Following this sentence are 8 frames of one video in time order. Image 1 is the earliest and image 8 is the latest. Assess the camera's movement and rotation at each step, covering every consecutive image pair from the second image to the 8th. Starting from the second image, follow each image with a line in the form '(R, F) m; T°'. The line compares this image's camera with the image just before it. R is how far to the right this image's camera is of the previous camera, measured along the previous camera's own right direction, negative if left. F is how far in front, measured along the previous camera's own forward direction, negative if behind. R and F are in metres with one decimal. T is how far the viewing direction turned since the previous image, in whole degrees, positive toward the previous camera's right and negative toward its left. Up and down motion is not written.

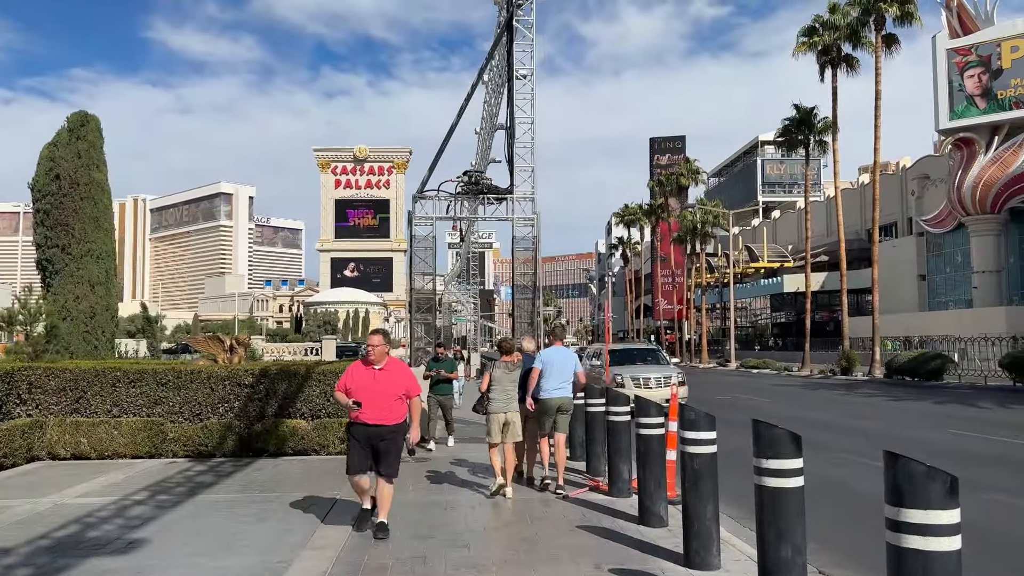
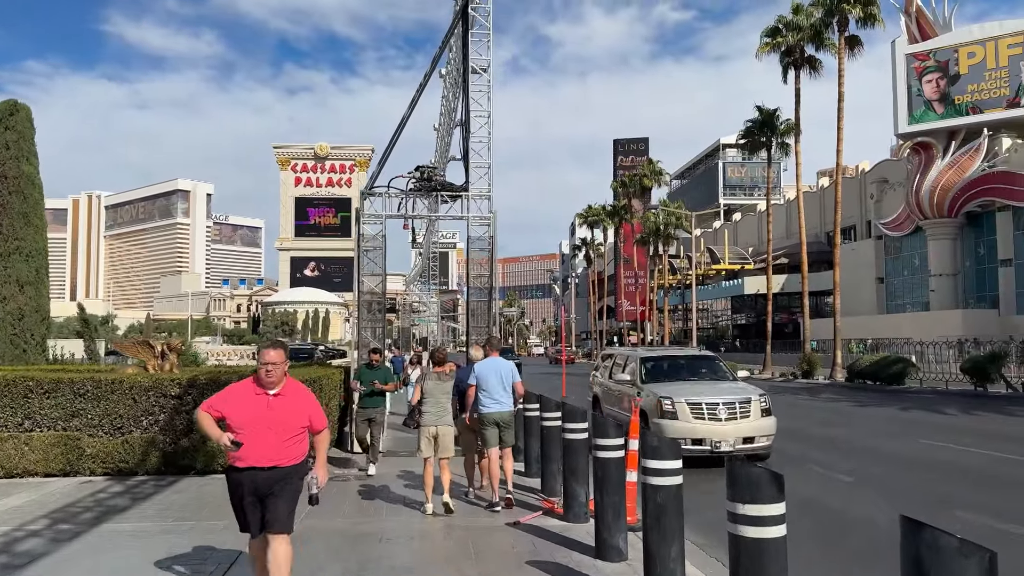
(+0.2, +0.7) m; +3°
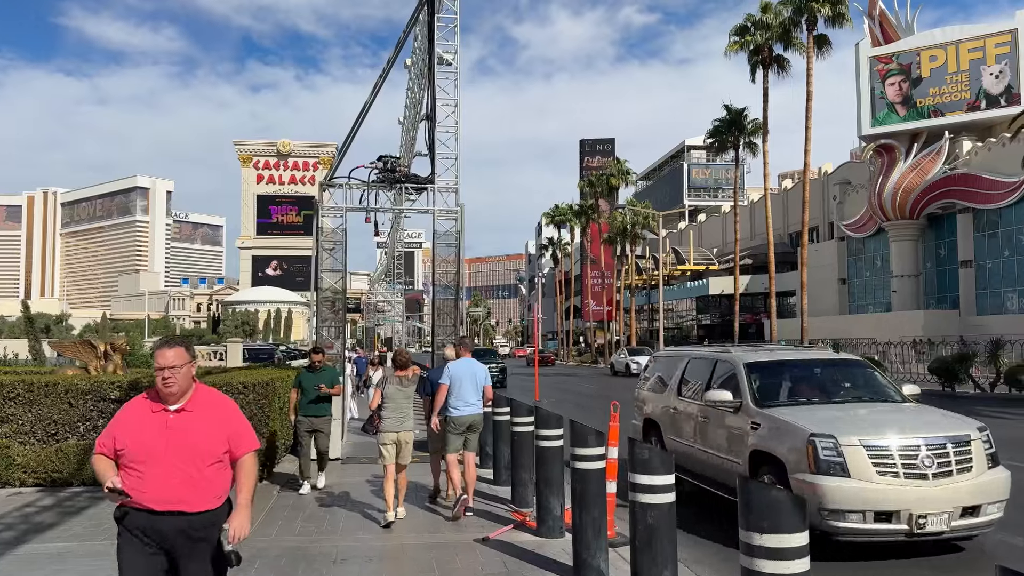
(0.0, +0.6) m; +2°
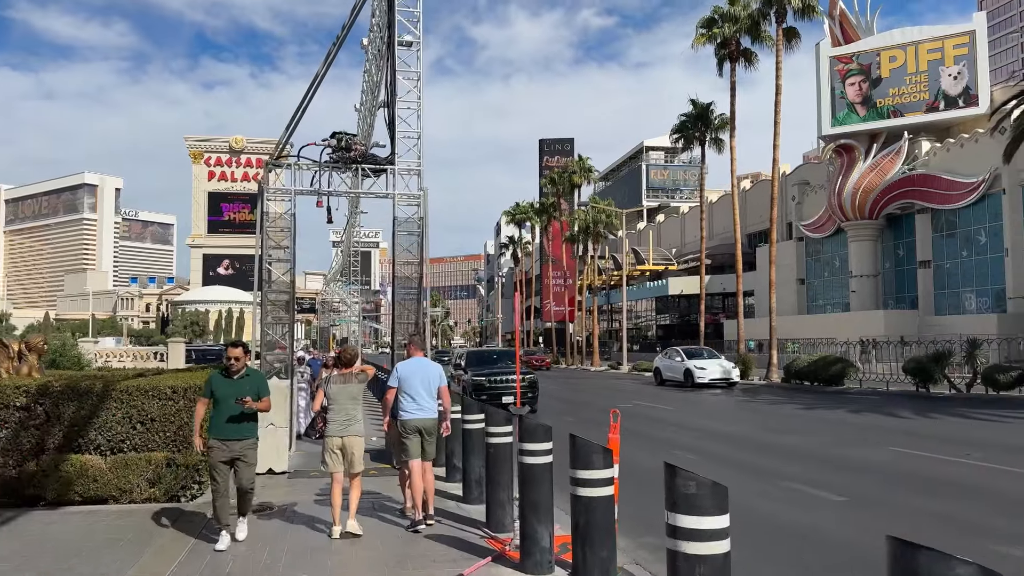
(-0.1, +1.1) m; +3°
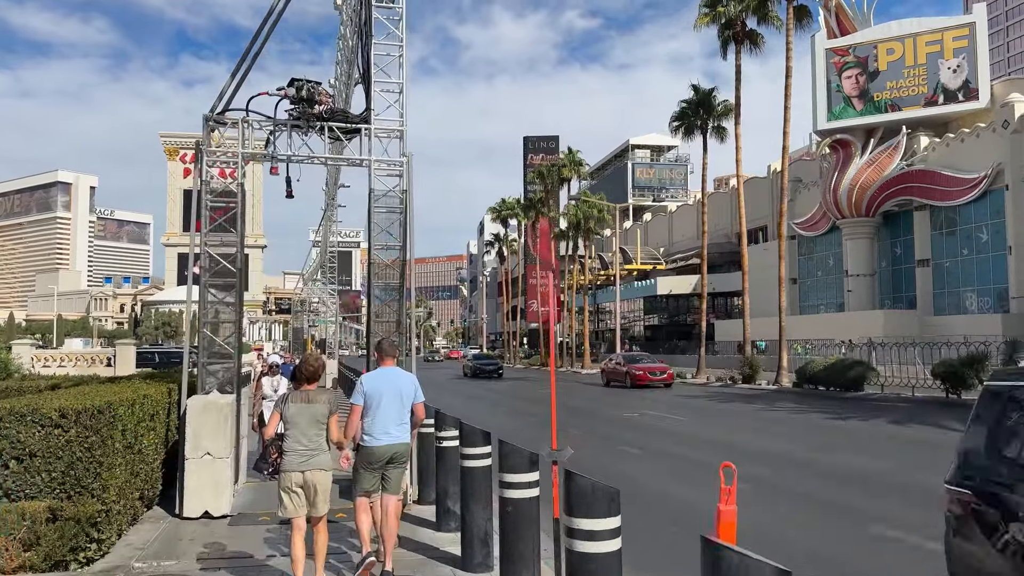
(-0.2, +2.1) m; +1°
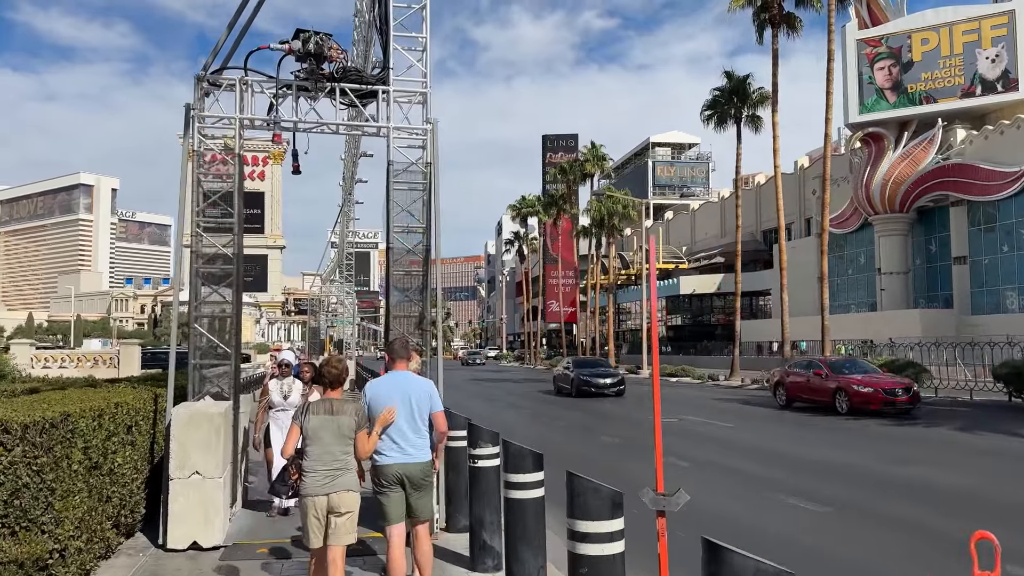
(-0.2, +1.2) m; -1°
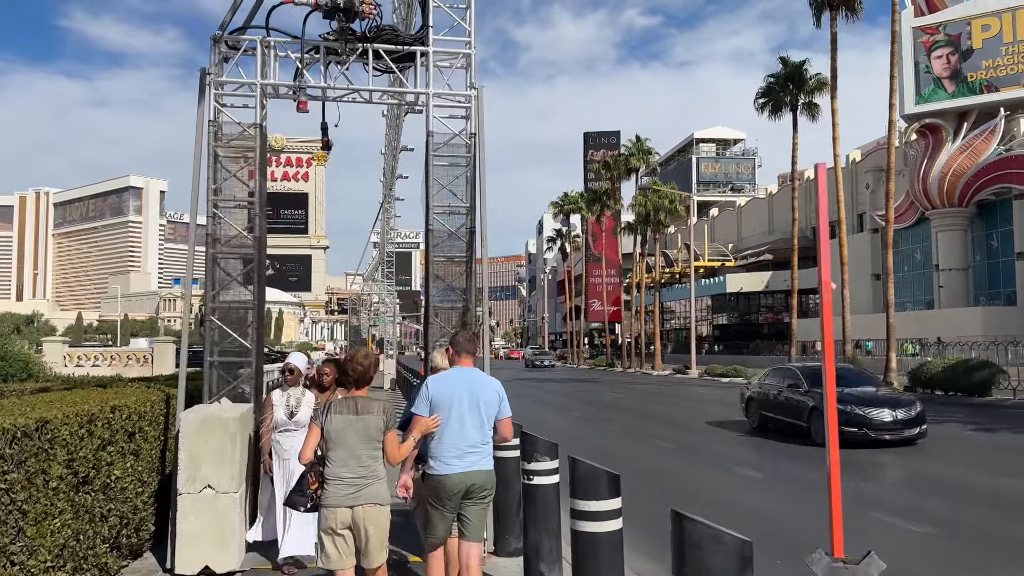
(-0.1, +0.9) m; -3°
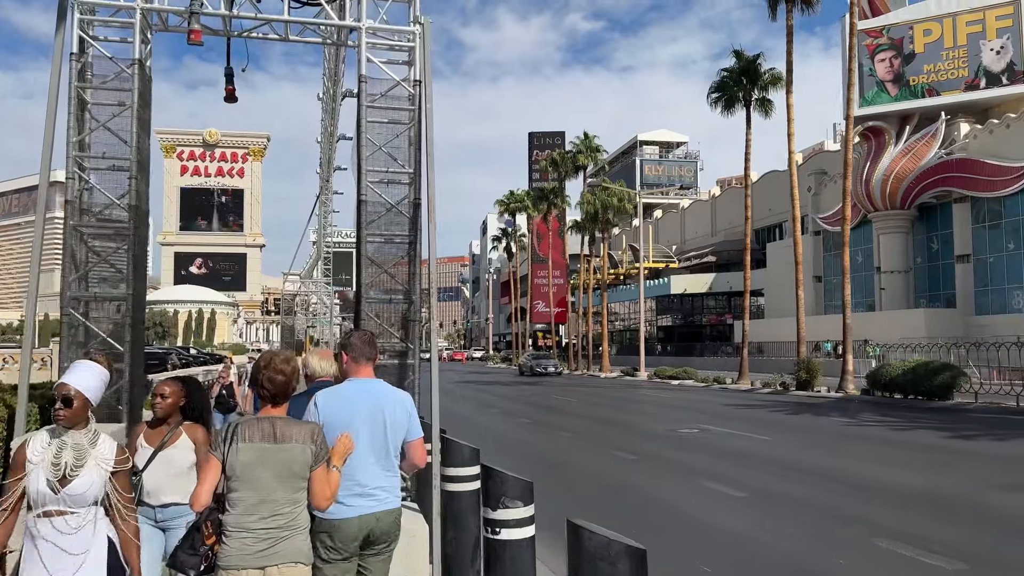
(-0.1, +1.2) m; +4°
